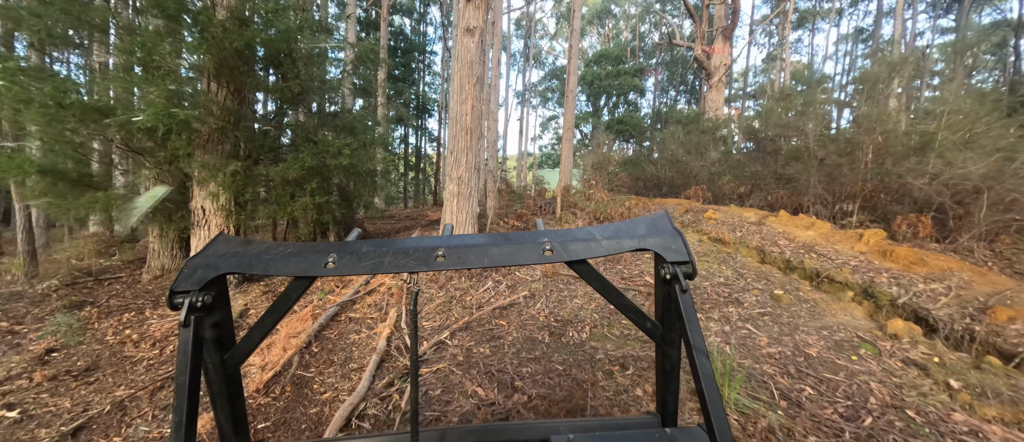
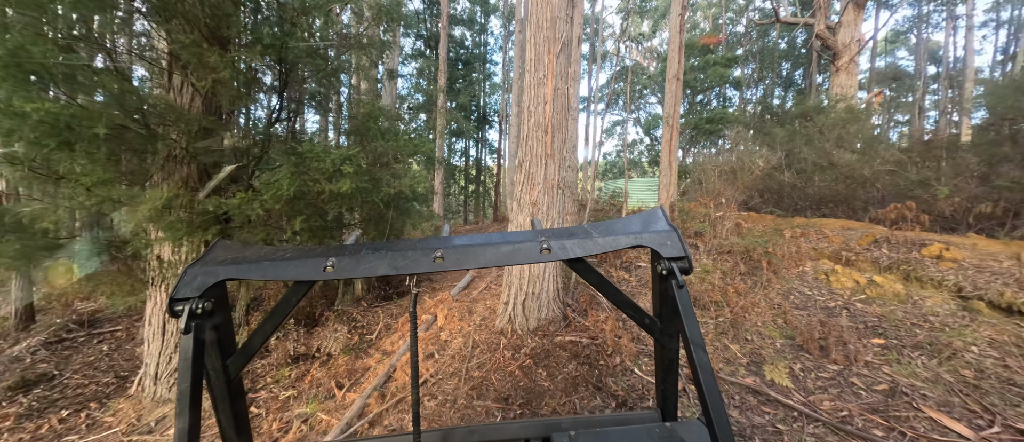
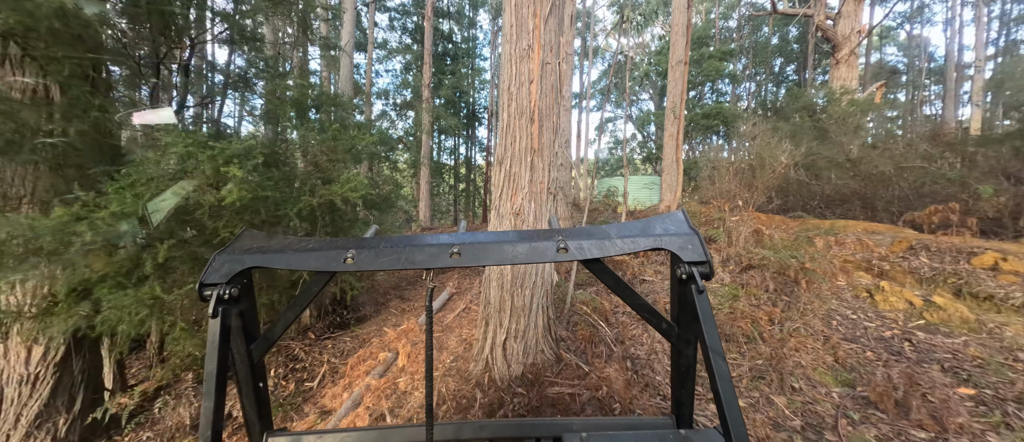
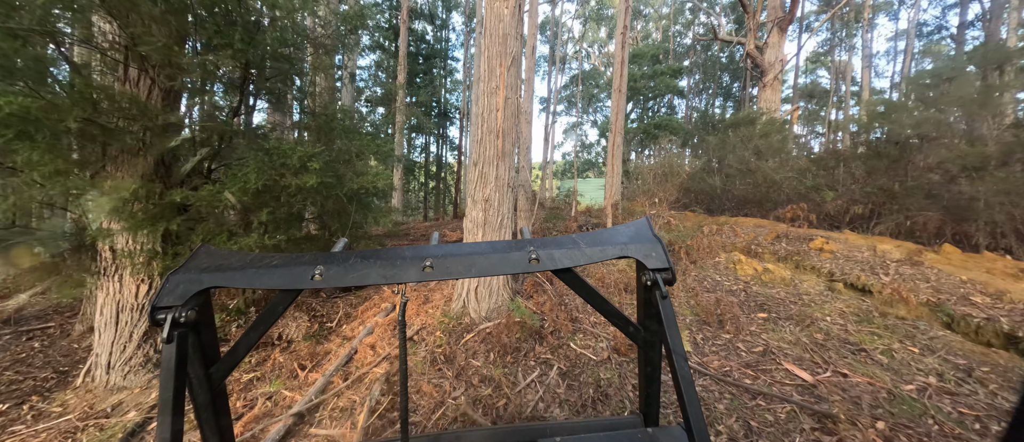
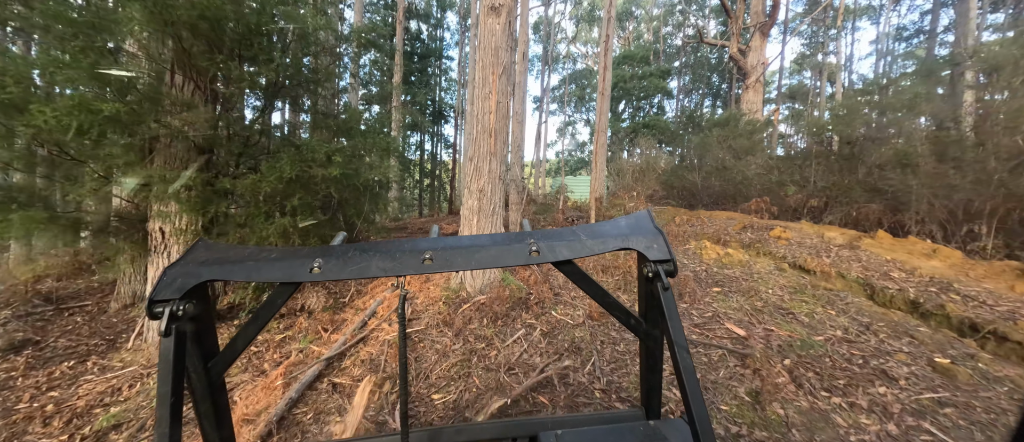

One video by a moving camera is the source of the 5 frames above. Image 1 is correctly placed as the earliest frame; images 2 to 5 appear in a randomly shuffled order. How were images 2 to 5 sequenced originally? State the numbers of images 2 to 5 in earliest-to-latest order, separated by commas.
5, 4, 3, 2
